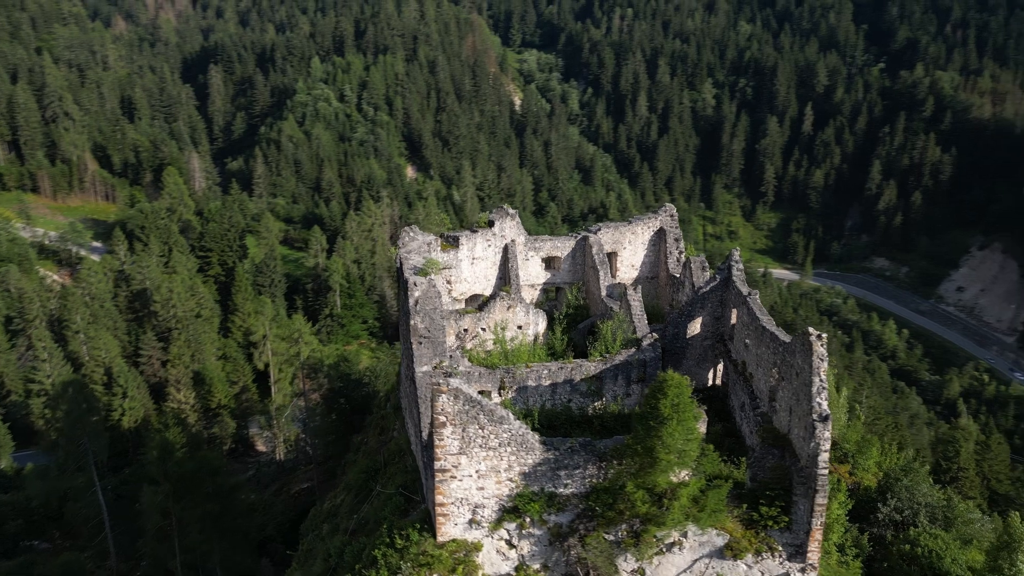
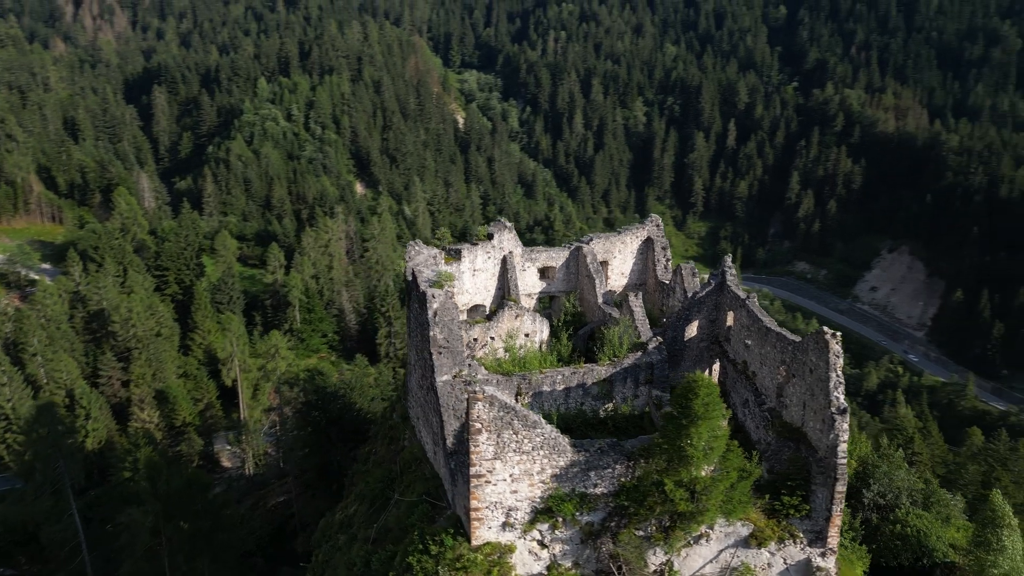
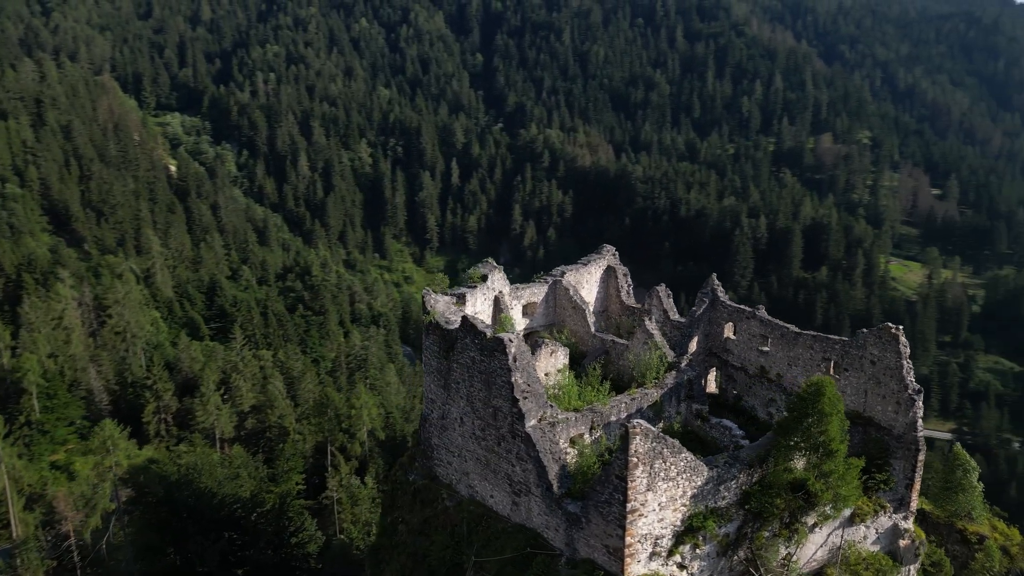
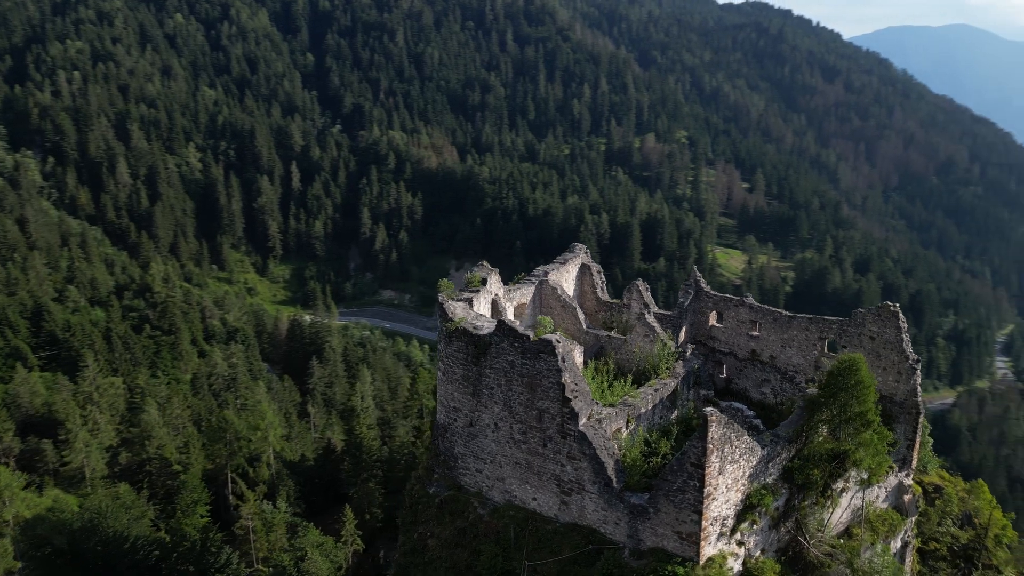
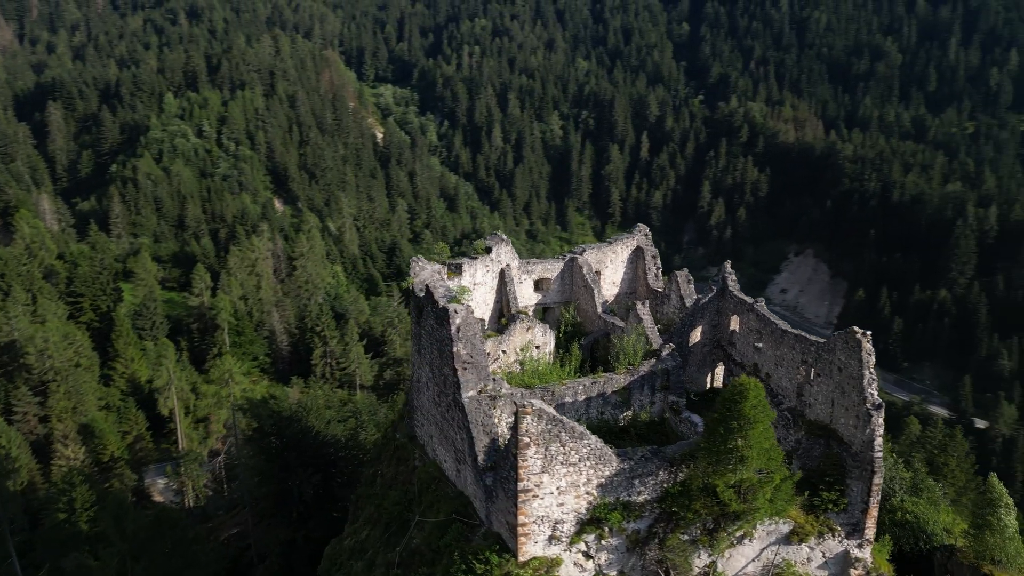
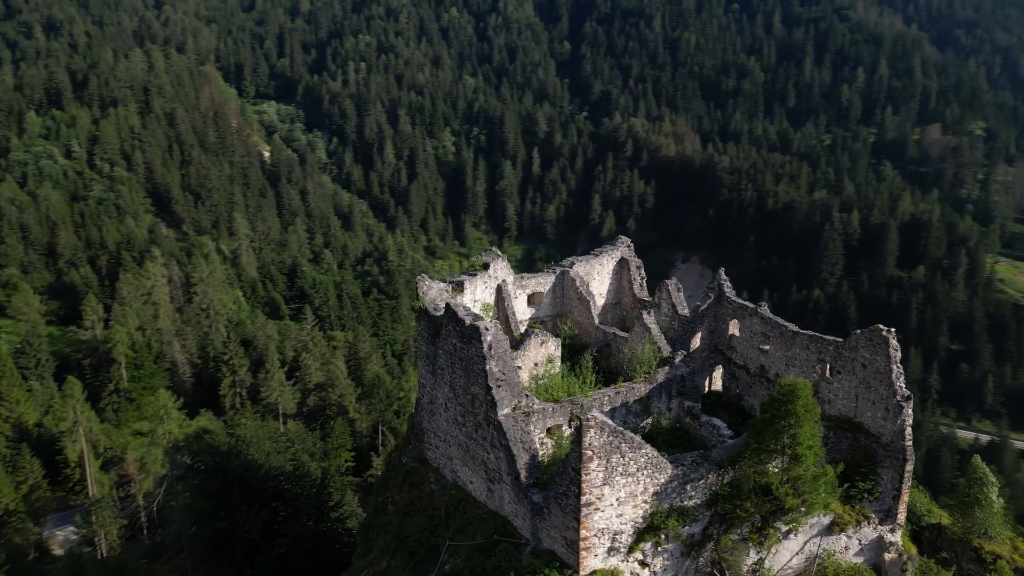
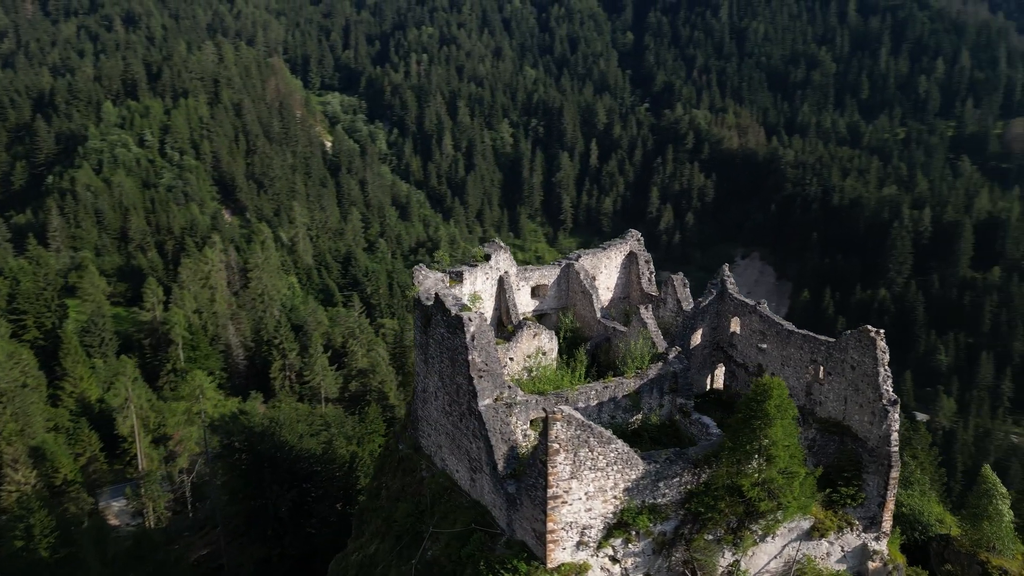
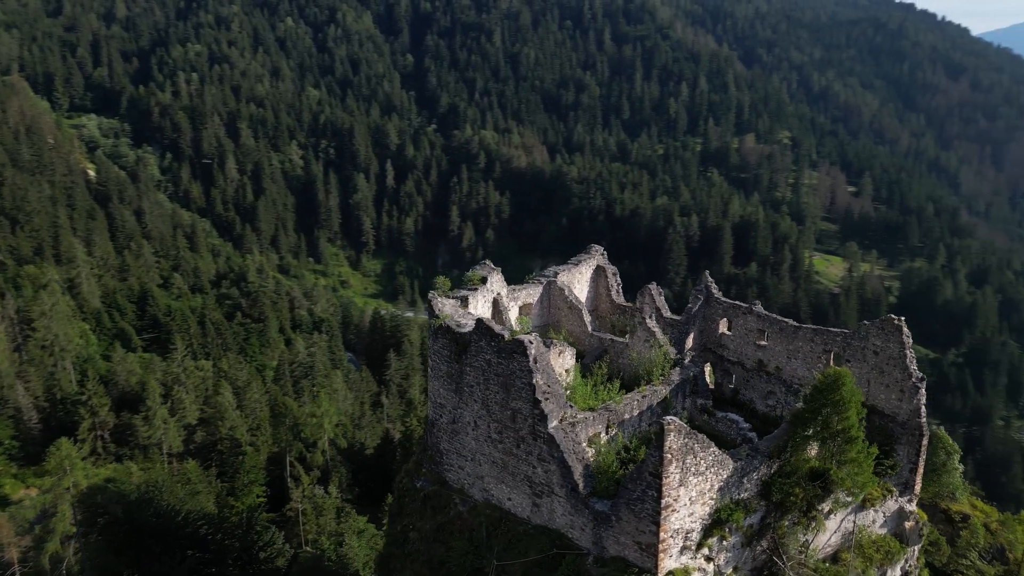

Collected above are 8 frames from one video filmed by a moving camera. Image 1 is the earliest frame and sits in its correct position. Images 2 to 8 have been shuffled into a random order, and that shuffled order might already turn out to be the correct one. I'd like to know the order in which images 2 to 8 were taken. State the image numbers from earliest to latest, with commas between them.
2, 5, 7, 6, 3, 8, 4
